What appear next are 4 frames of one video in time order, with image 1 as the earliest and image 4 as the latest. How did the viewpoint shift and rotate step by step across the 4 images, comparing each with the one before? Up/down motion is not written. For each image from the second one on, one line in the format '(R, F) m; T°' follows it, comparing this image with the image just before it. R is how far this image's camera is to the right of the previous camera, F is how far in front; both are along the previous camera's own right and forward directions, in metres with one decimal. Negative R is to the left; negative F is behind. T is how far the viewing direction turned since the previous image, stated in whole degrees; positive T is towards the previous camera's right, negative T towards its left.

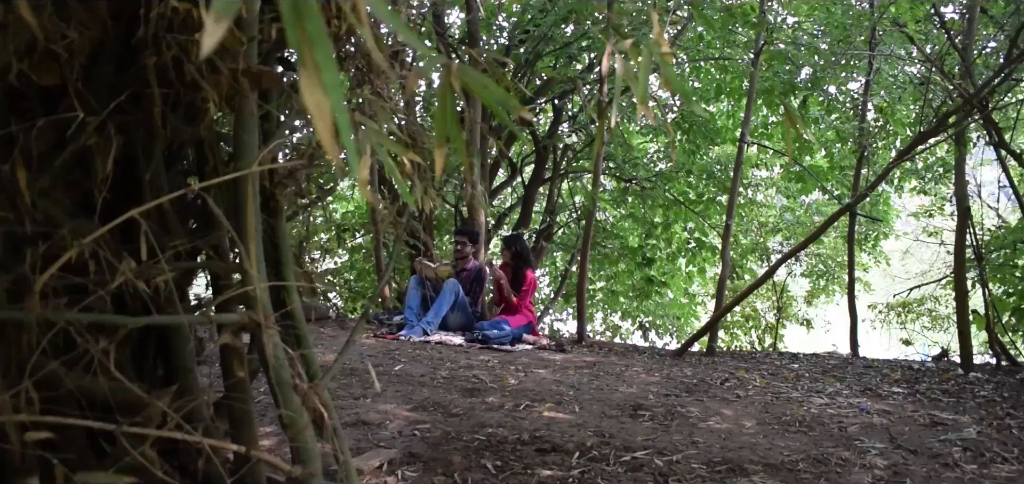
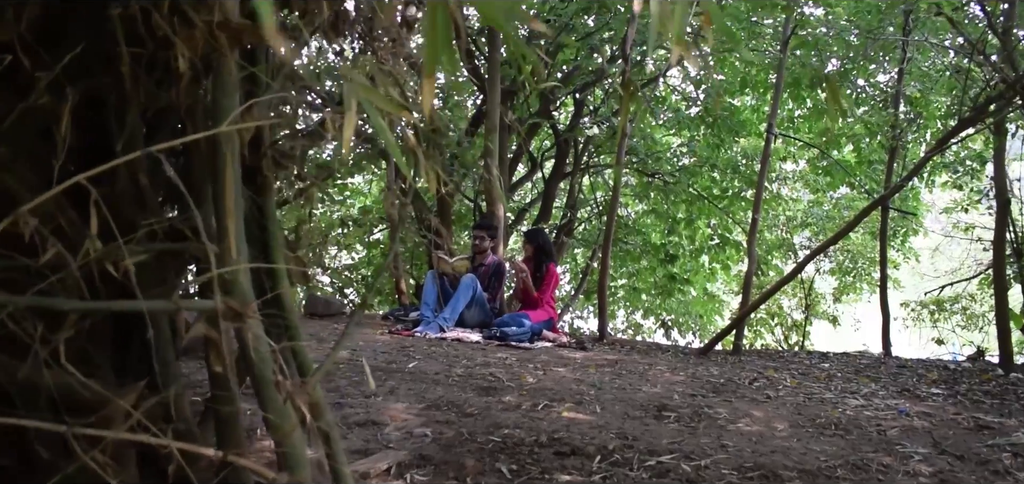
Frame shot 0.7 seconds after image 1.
(0.0, +0.2) m; -1°
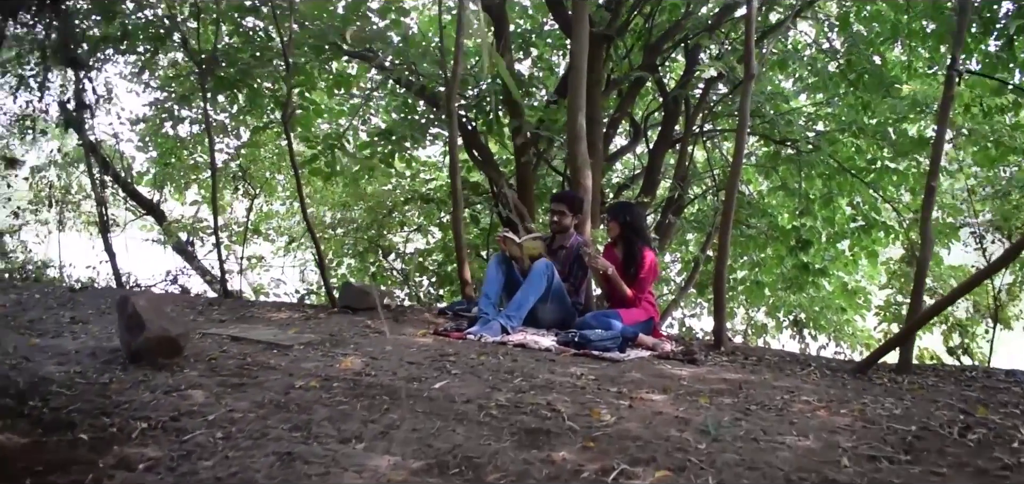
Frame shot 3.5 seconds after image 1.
(+0.1, +1.3) m; -7°
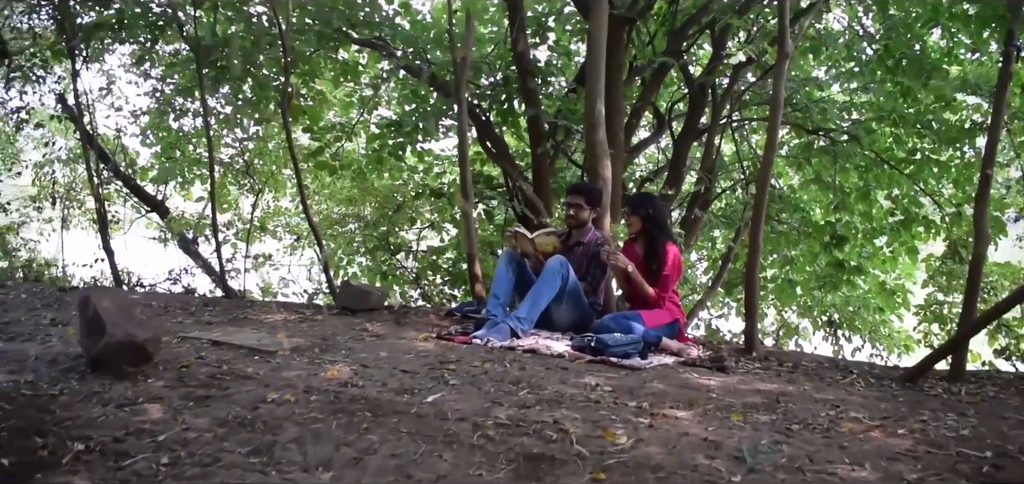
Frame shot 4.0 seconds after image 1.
(+0.1, +0.4) m; -1°
